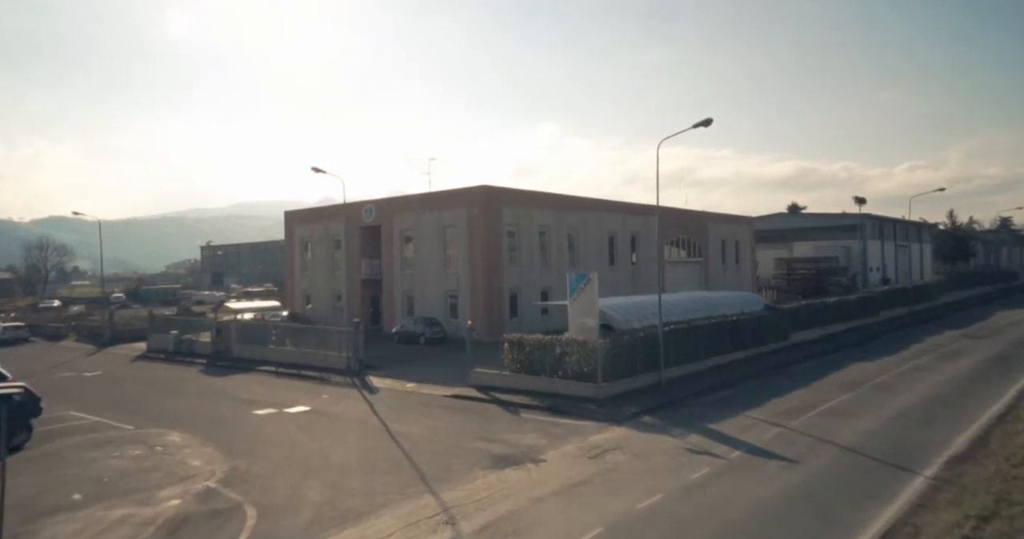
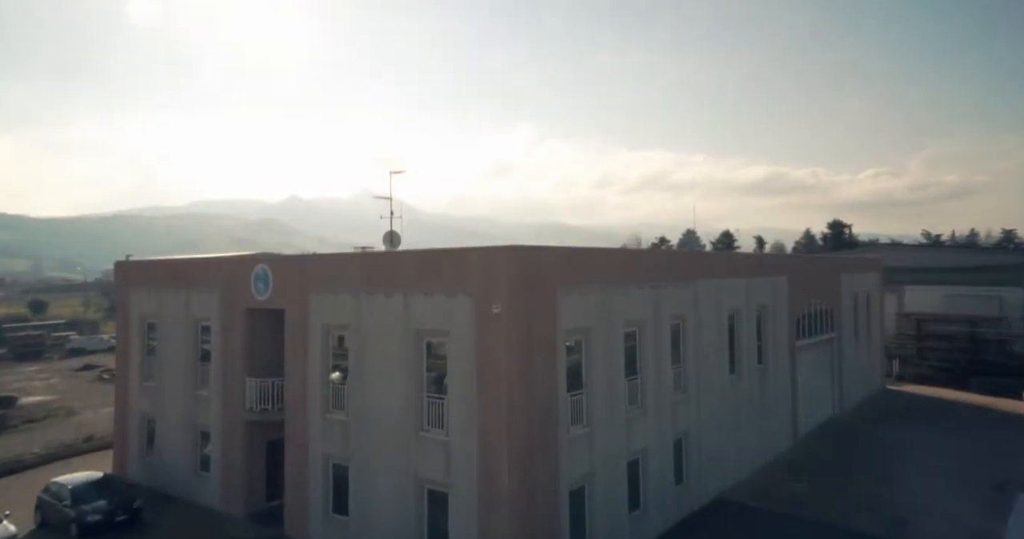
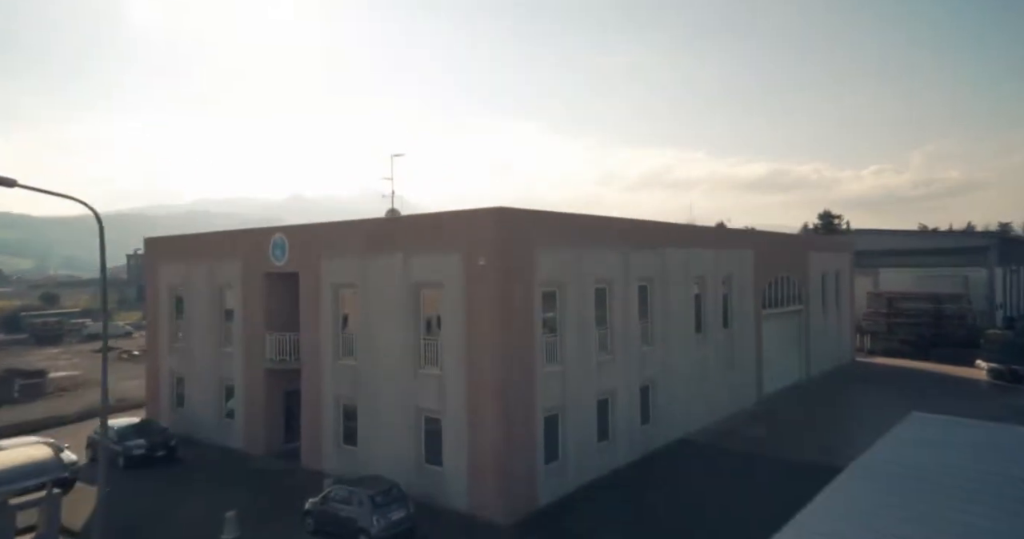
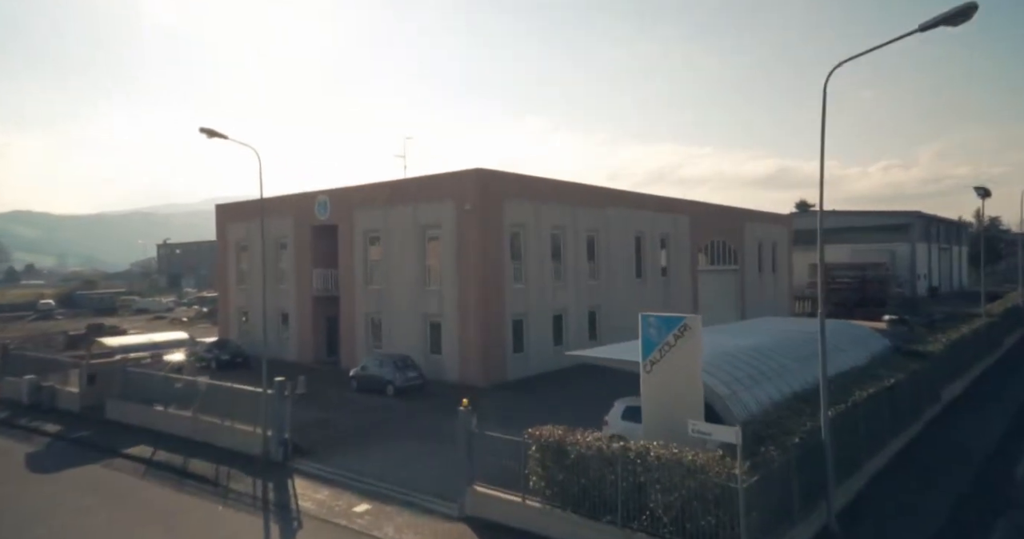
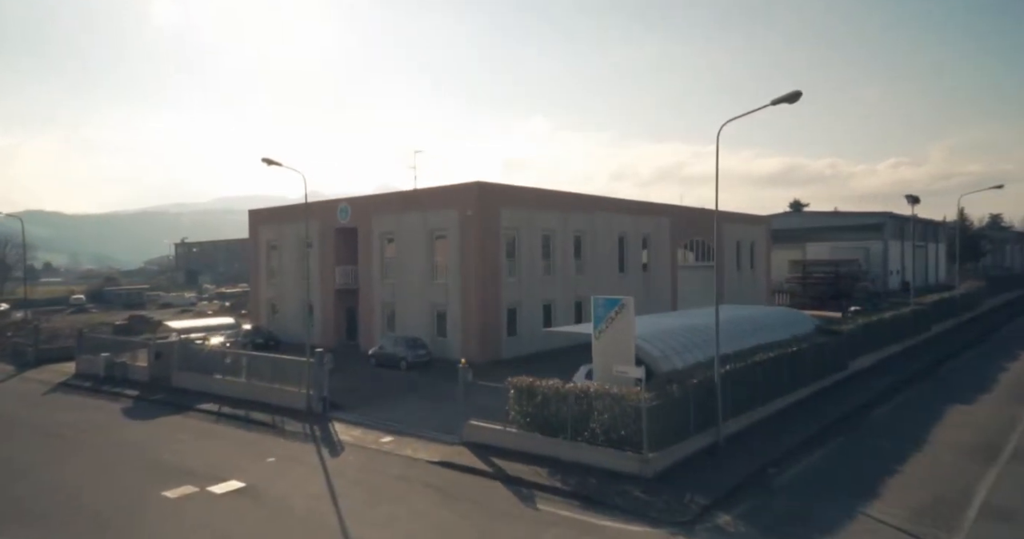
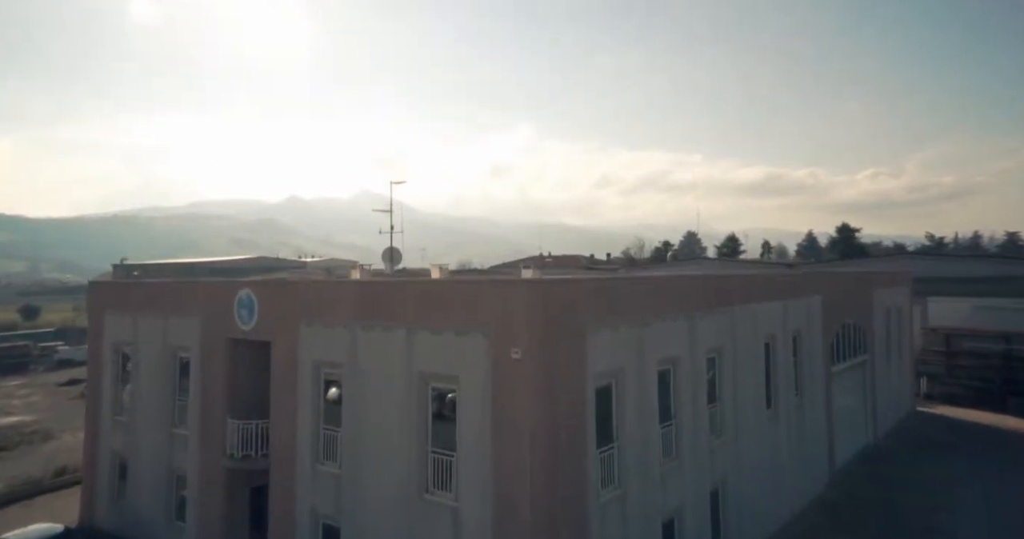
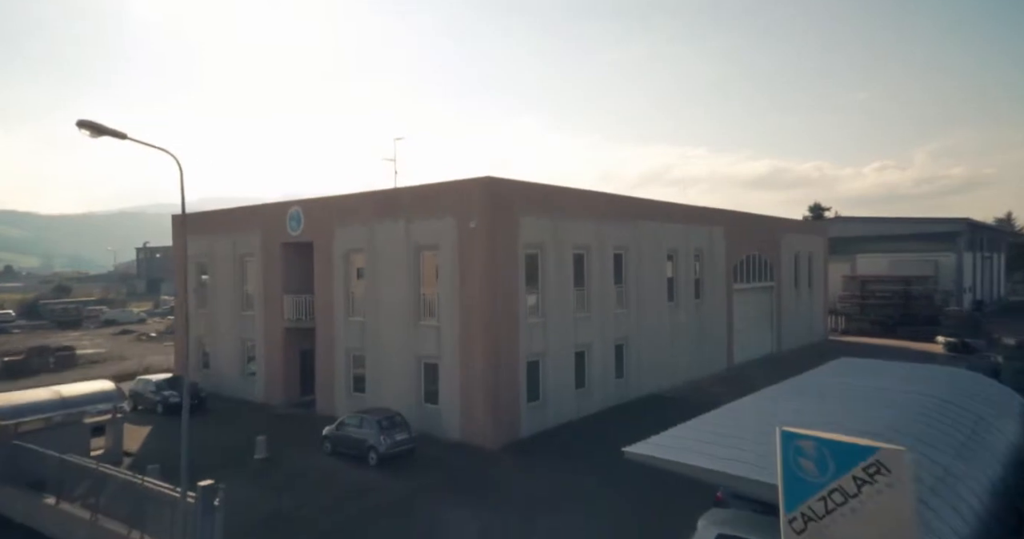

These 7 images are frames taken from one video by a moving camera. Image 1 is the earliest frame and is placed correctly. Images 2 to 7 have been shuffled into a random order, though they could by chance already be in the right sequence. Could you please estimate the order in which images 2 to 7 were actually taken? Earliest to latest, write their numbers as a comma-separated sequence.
5, 4, 7, 3, 2, 6
